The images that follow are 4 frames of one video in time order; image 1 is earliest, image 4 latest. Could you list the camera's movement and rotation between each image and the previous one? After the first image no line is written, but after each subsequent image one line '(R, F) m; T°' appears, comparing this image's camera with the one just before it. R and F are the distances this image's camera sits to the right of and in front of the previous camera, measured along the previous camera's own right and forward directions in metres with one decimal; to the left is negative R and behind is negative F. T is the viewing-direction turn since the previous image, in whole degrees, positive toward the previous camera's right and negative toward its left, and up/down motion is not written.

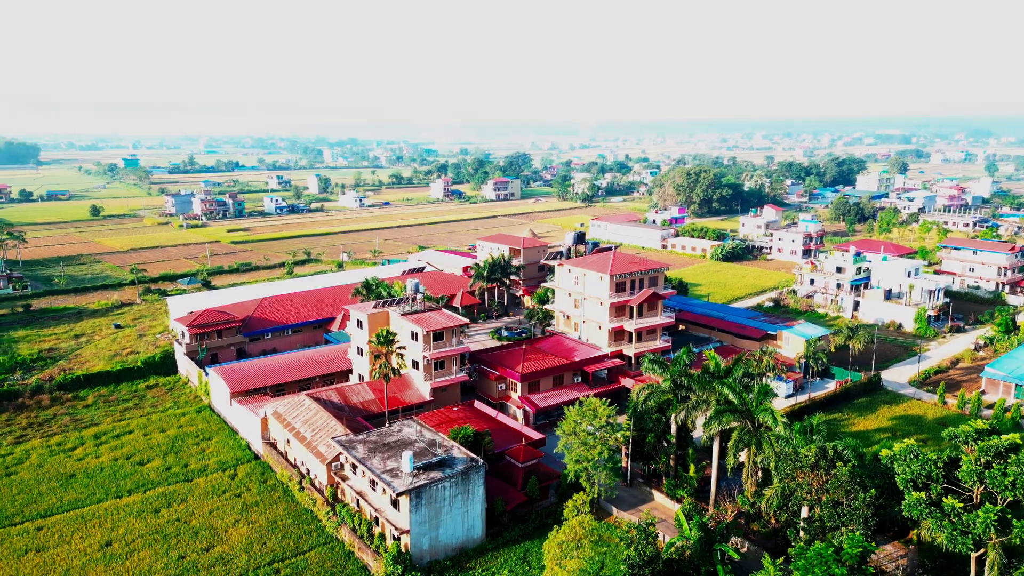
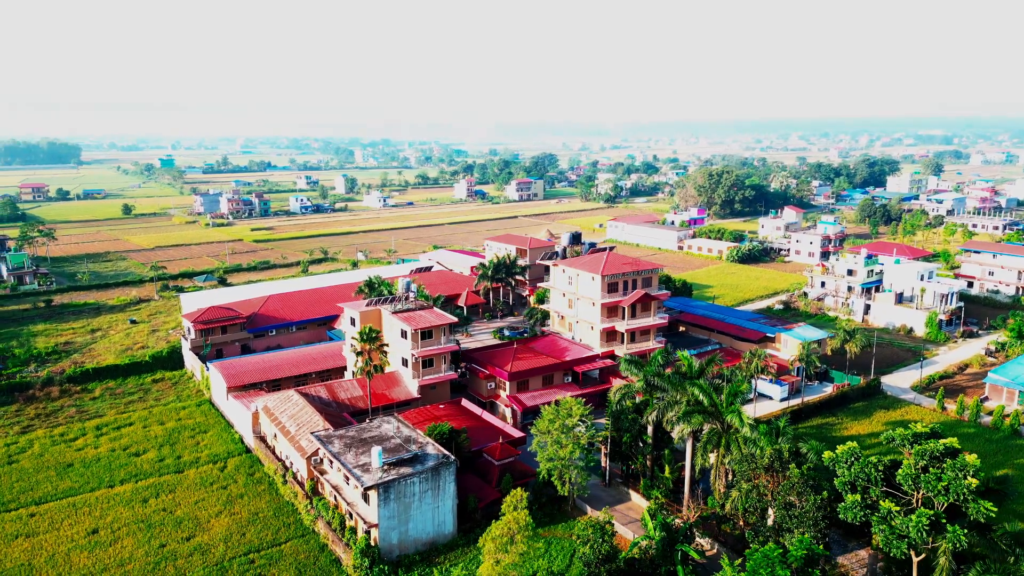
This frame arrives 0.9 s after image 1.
(+2.0, -0.2) m; -2°
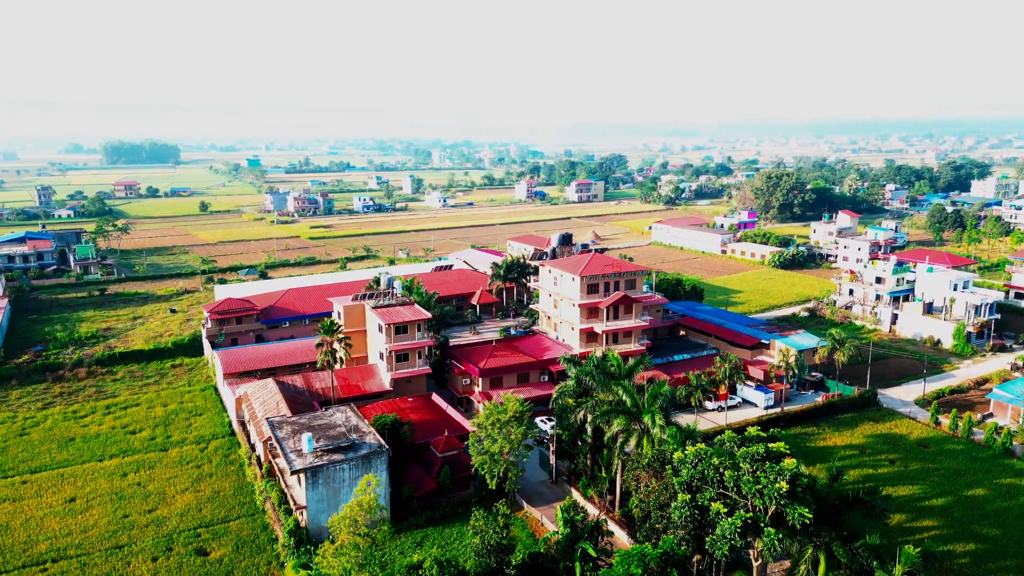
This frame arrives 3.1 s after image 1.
(+5.0, -0.3) m; -6°
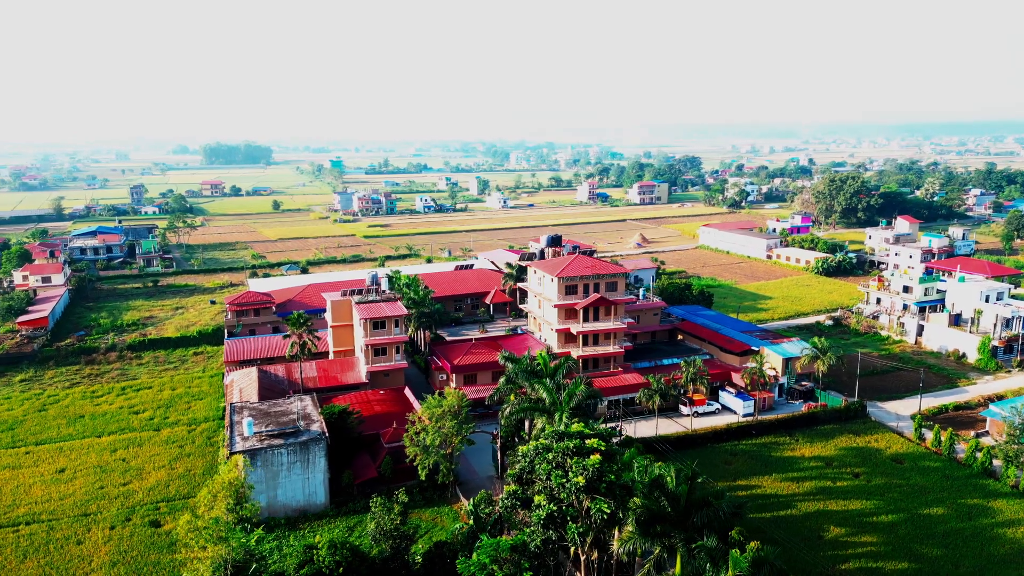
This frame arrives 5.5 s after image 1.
(+5.3, -0.4) m; -6°
